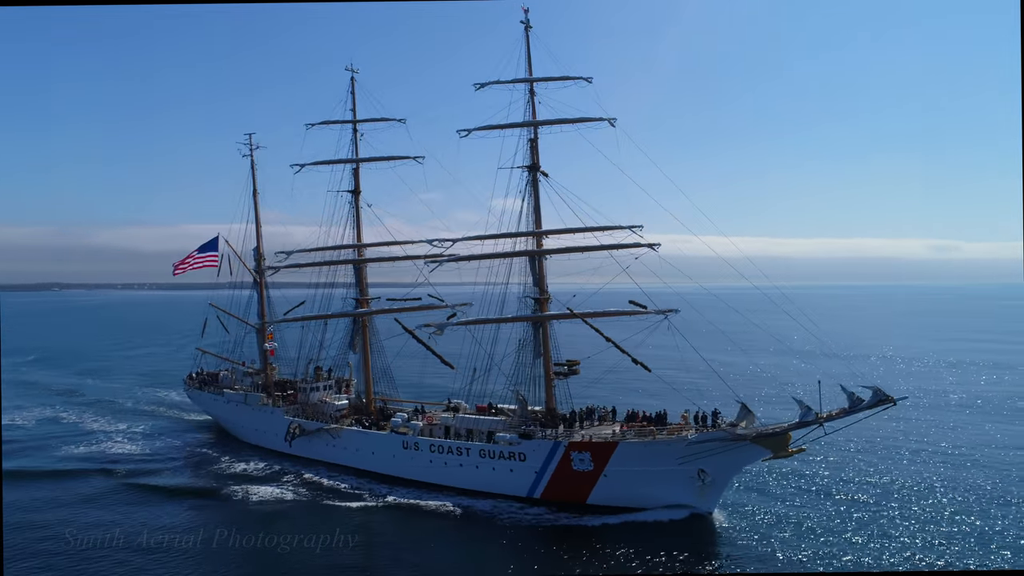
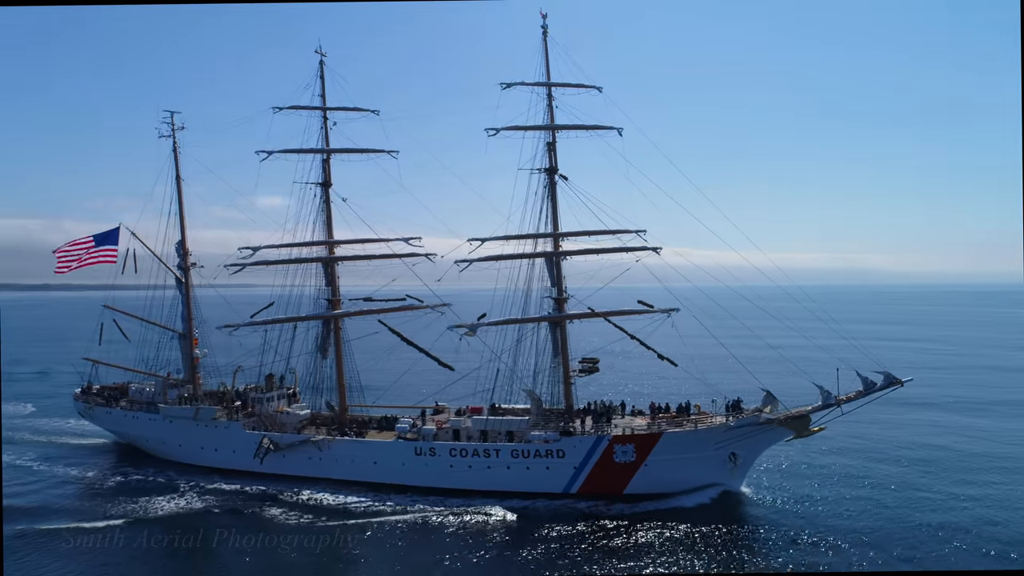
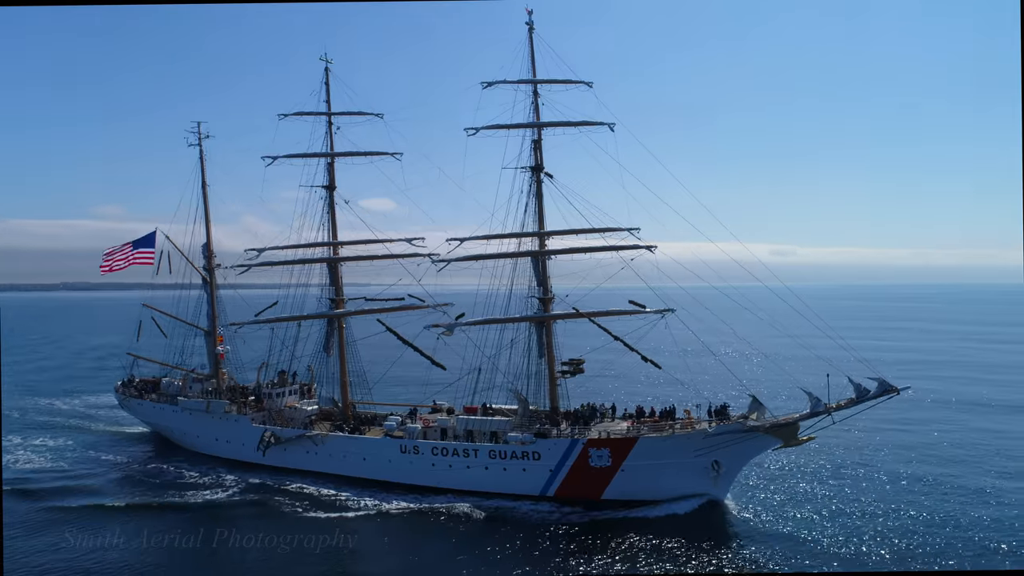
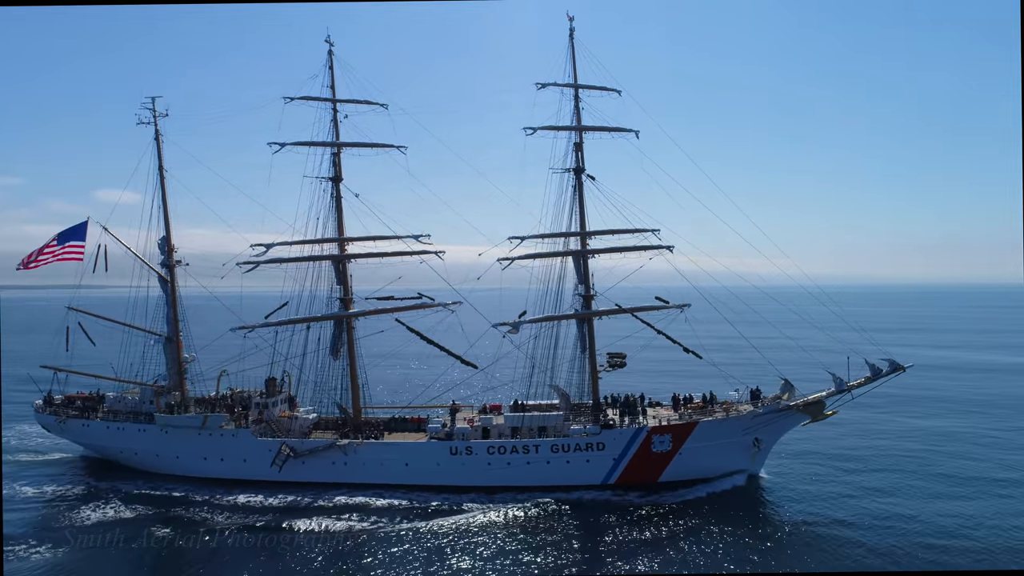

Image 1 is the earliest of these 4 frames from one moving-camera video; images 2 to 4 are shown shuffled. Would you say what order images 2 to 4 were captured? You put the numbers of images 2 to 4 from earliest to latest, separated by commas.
3, 2, 4
